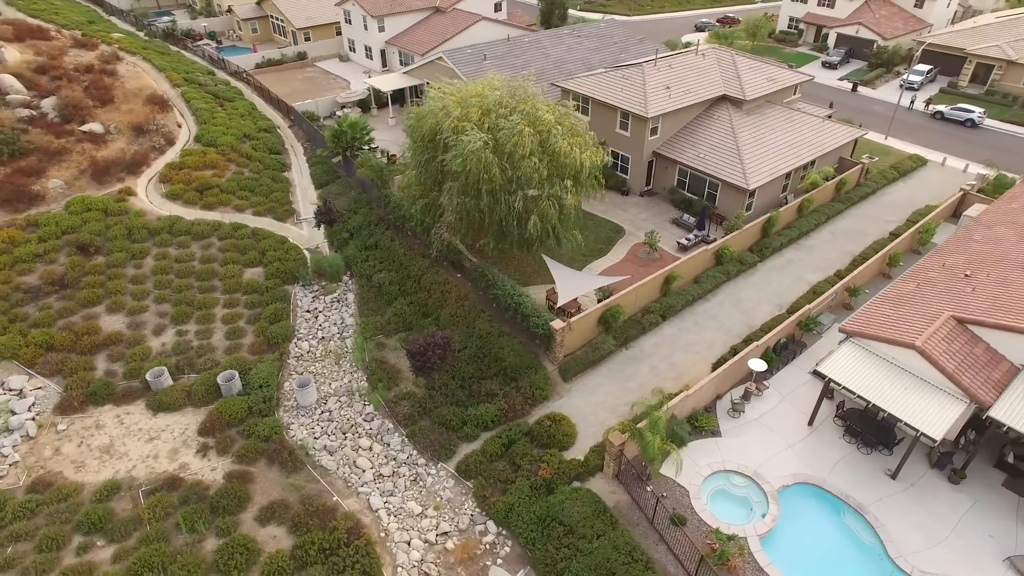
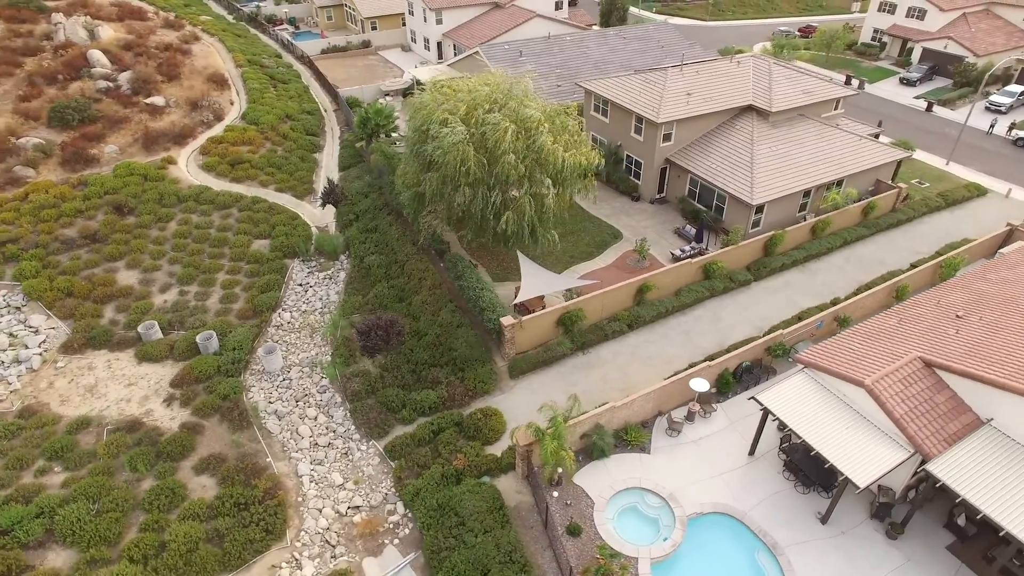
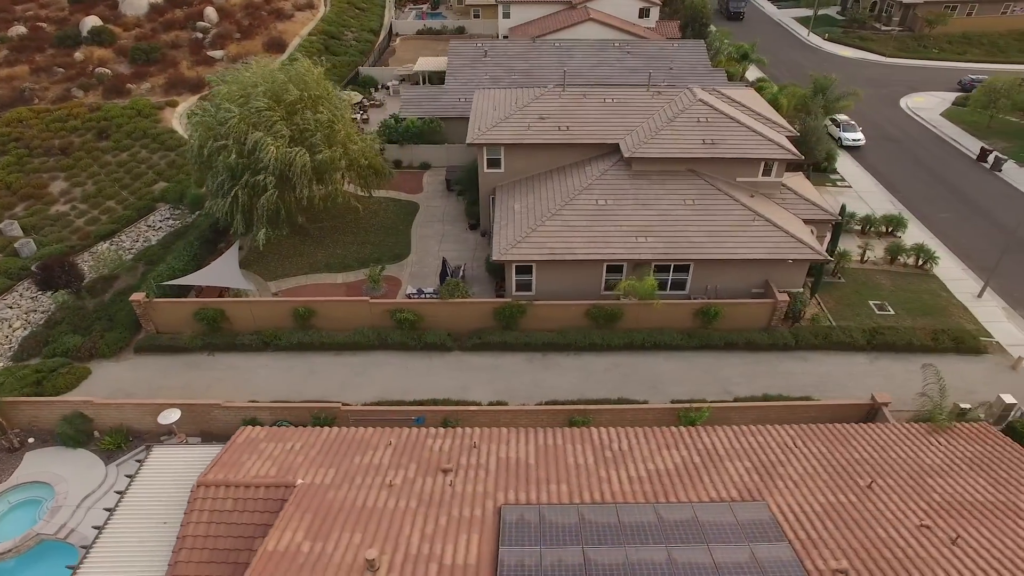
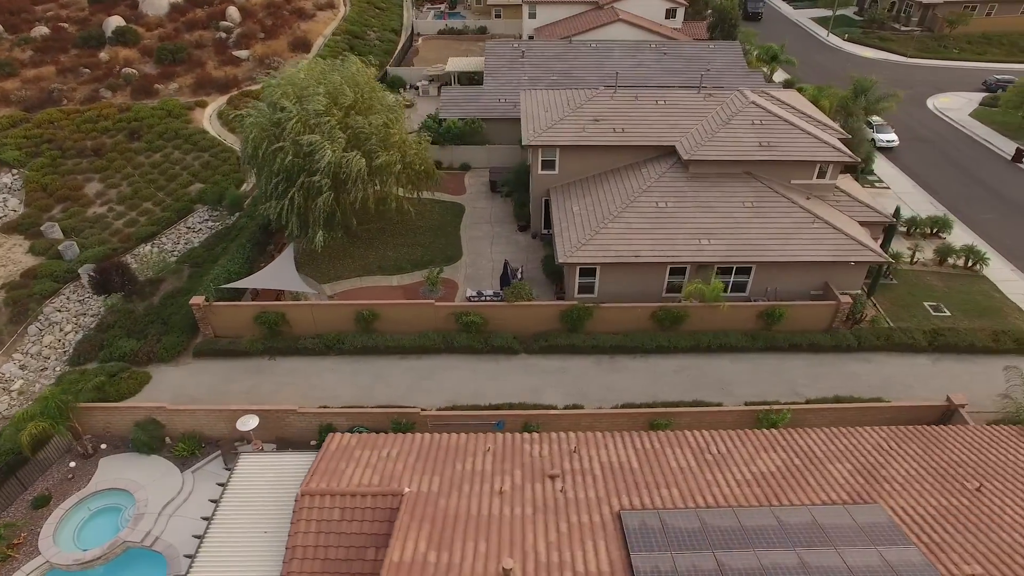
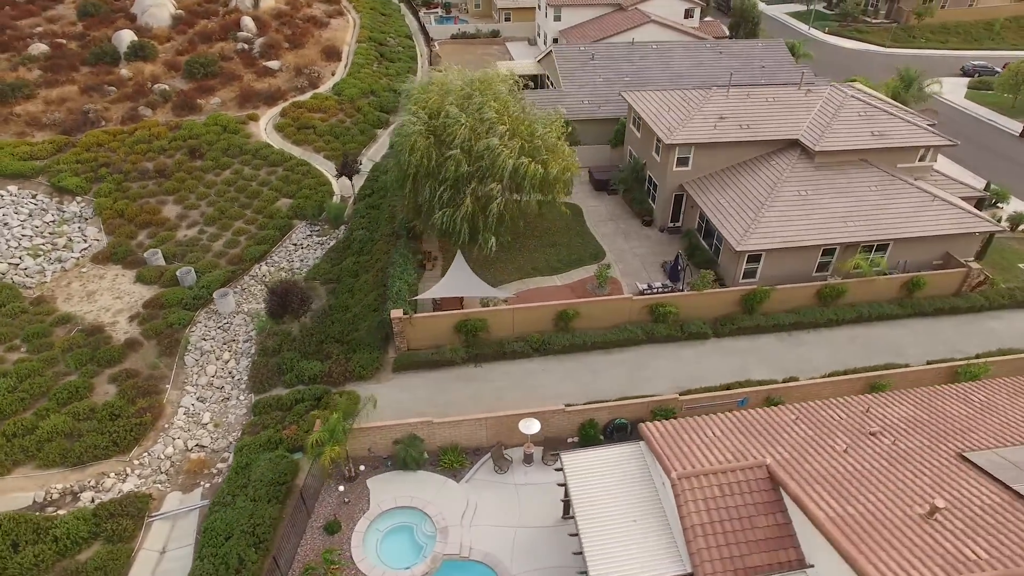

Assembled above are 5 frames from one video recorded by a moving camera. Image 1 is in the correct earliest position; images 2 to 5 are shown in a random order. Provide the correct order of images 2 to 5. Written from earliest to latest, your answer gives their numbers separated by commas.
2, 5, 4, 3
